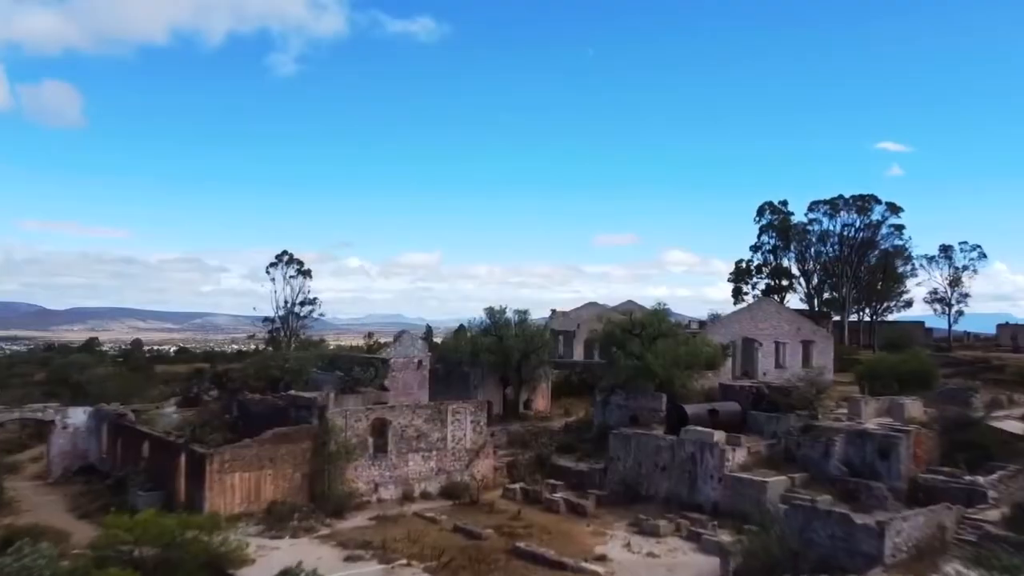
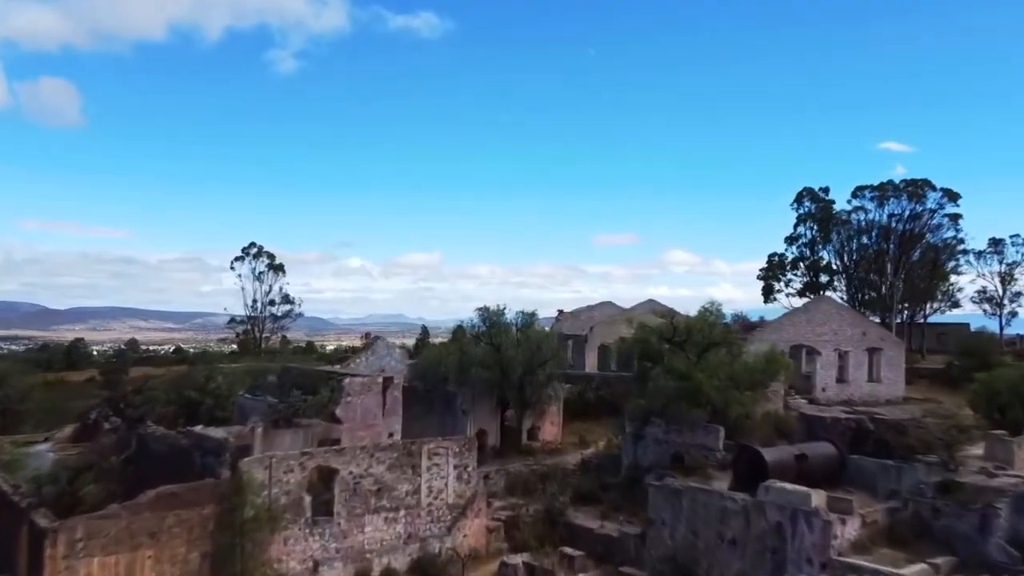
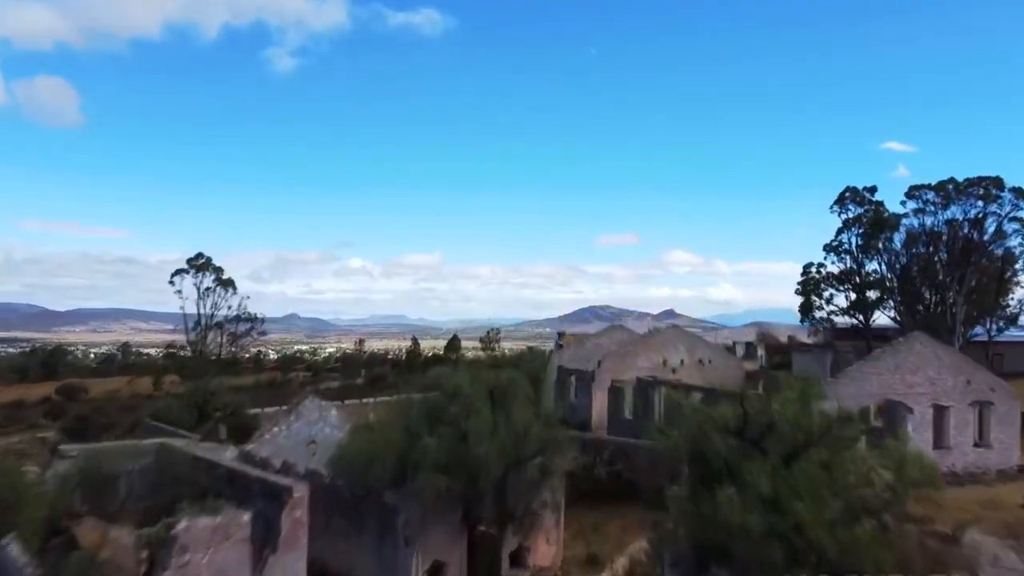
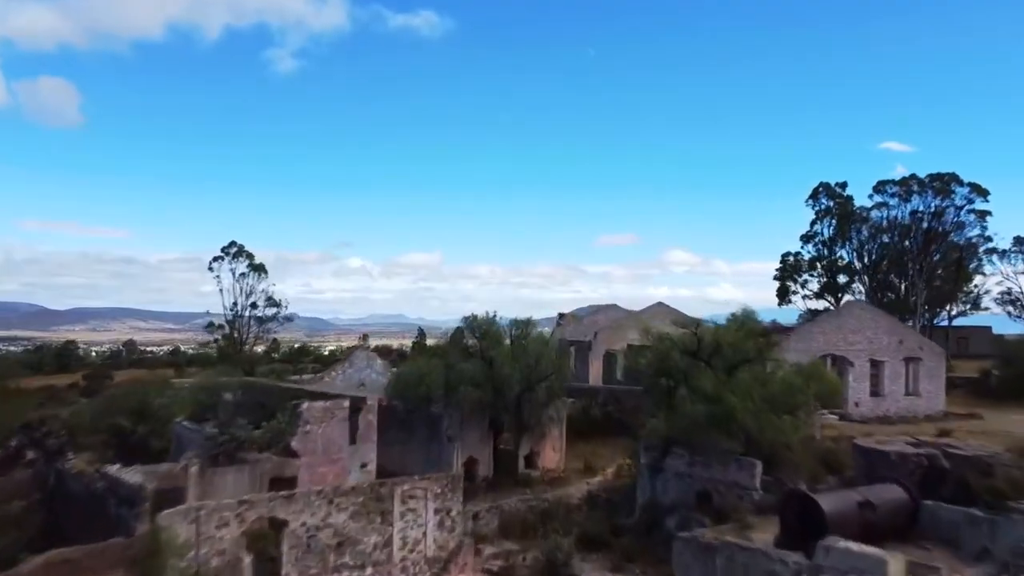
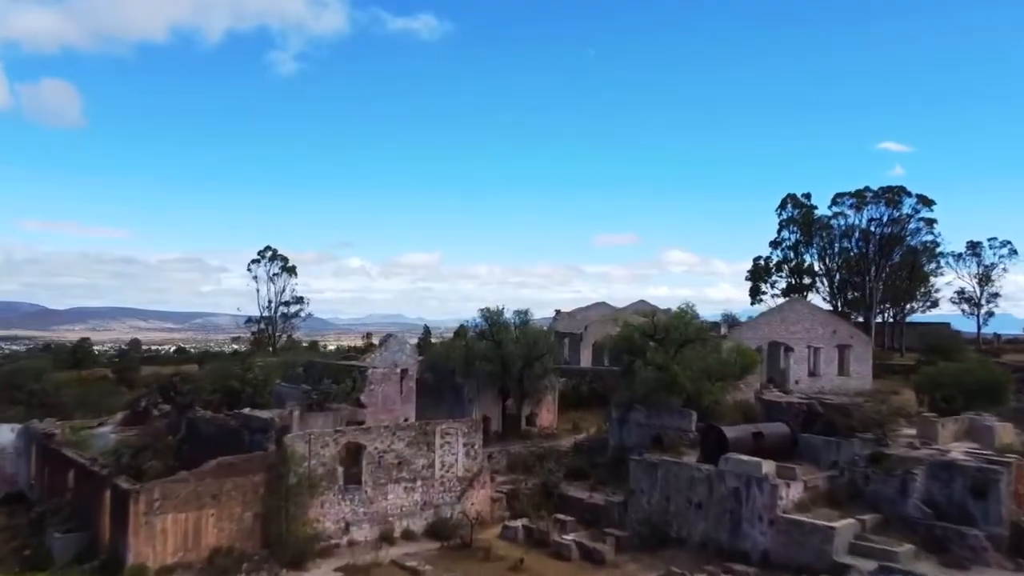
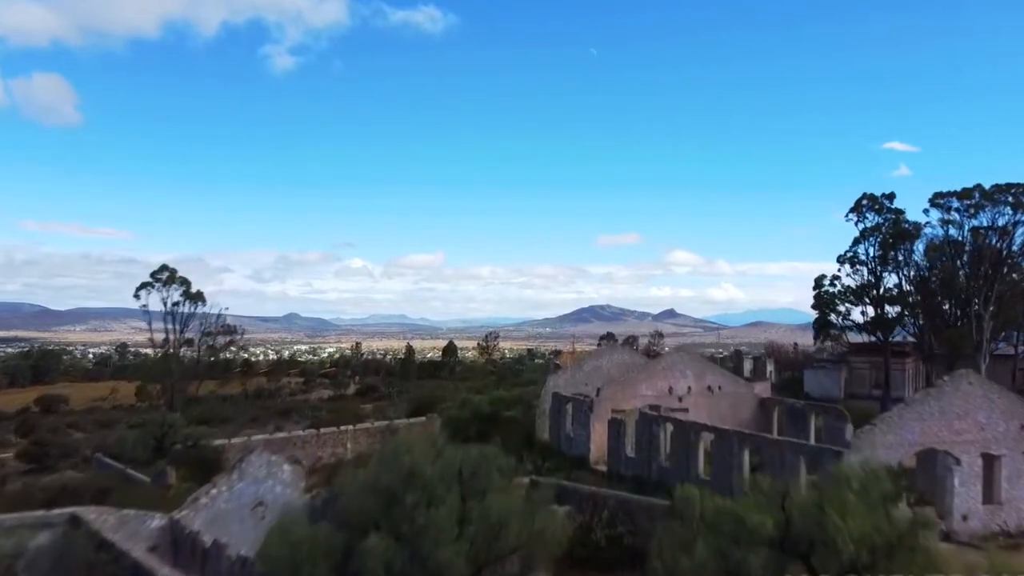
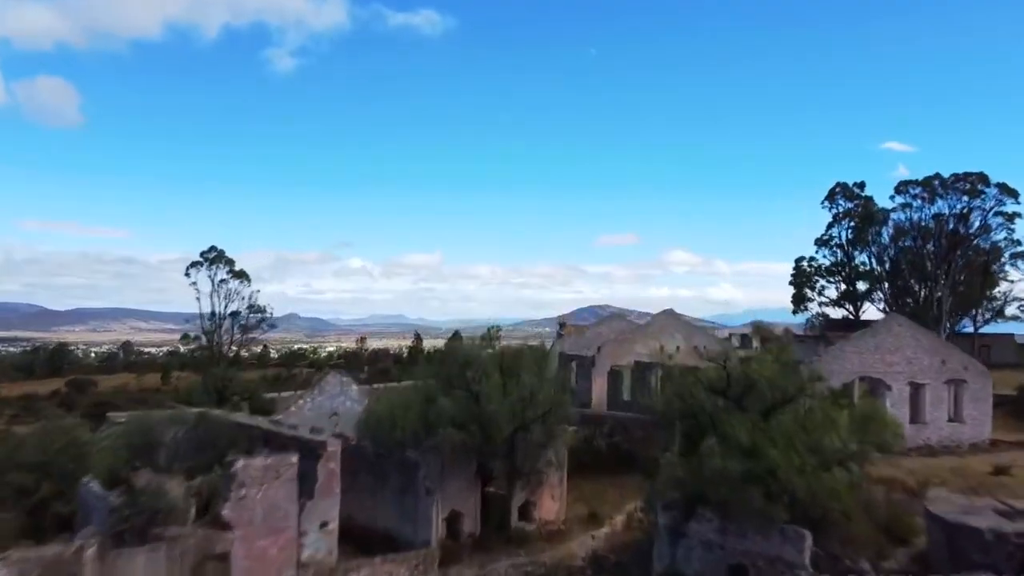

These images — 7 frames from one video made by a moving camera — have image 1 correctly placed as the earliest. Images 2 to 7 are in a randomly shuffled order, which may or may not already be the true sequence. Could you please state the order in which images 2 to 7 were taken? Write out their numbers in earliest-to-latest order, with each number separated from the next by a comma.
5, 2, 4, 7, 3, 6
